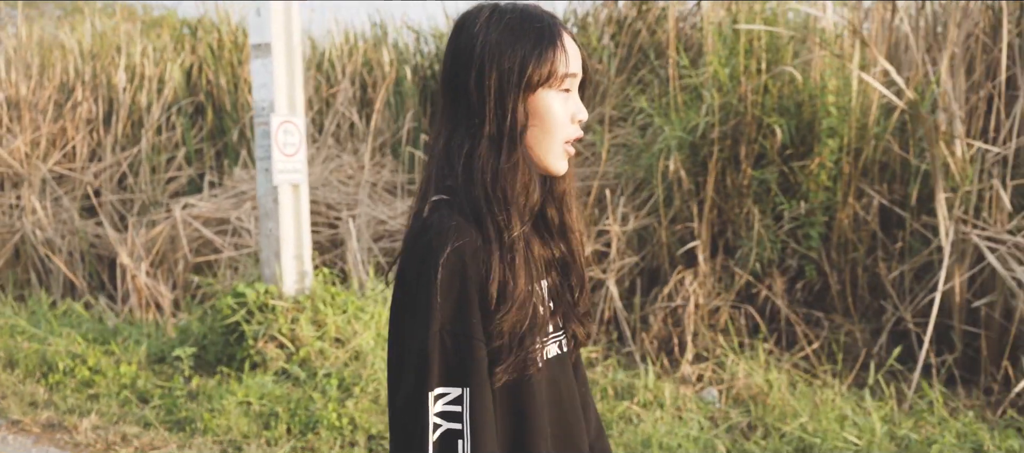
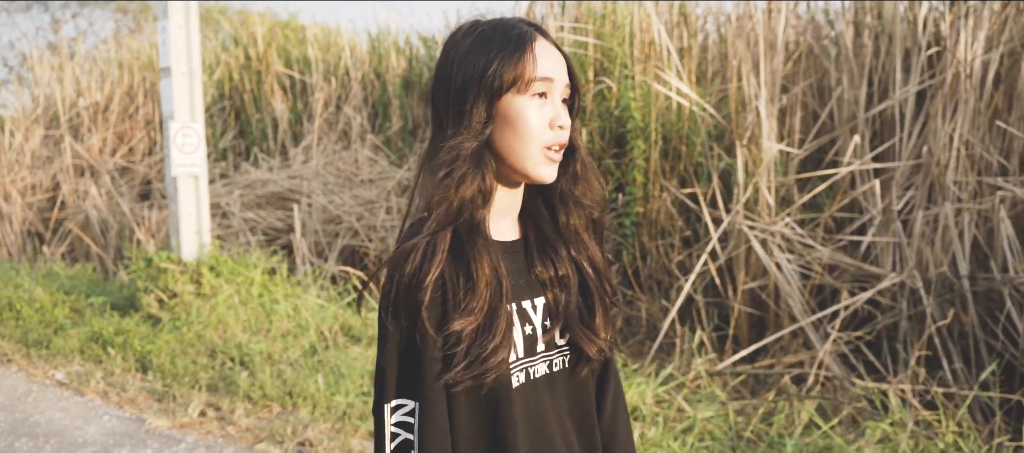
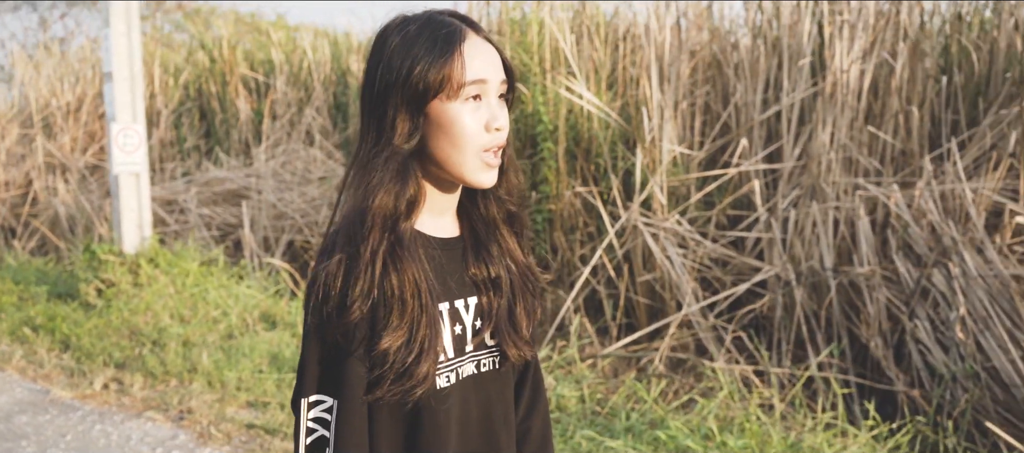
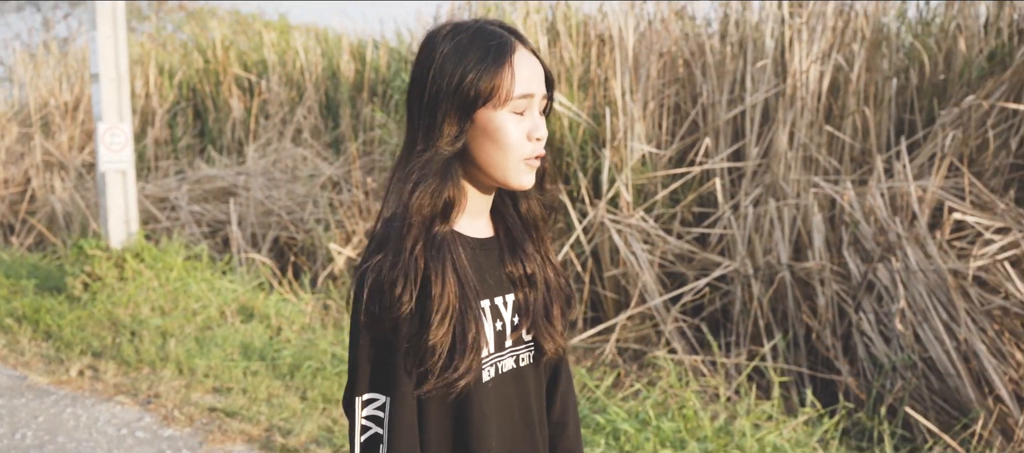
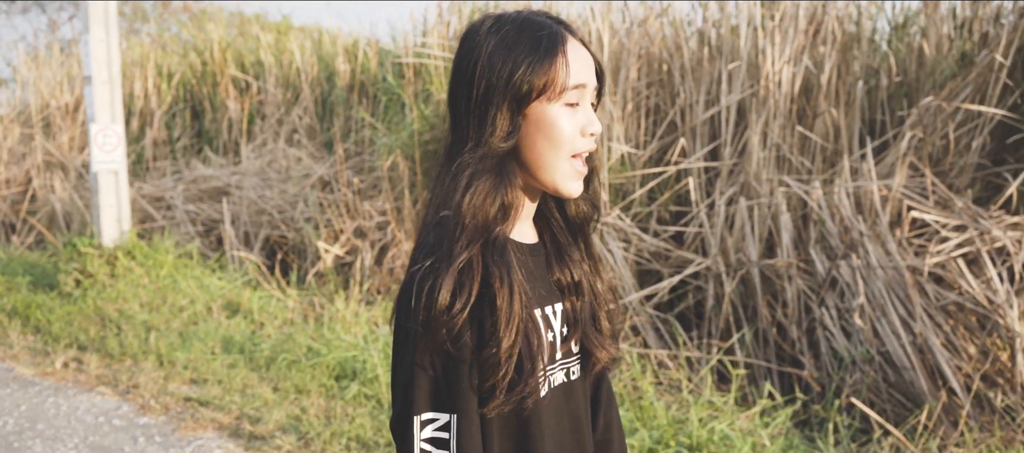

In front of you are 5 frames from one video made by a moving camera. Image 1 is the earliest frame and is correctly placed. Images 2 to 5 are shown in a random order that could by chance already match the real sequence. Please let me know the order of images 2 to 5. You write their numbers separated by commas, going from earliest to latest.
2, 3, 4, 5
